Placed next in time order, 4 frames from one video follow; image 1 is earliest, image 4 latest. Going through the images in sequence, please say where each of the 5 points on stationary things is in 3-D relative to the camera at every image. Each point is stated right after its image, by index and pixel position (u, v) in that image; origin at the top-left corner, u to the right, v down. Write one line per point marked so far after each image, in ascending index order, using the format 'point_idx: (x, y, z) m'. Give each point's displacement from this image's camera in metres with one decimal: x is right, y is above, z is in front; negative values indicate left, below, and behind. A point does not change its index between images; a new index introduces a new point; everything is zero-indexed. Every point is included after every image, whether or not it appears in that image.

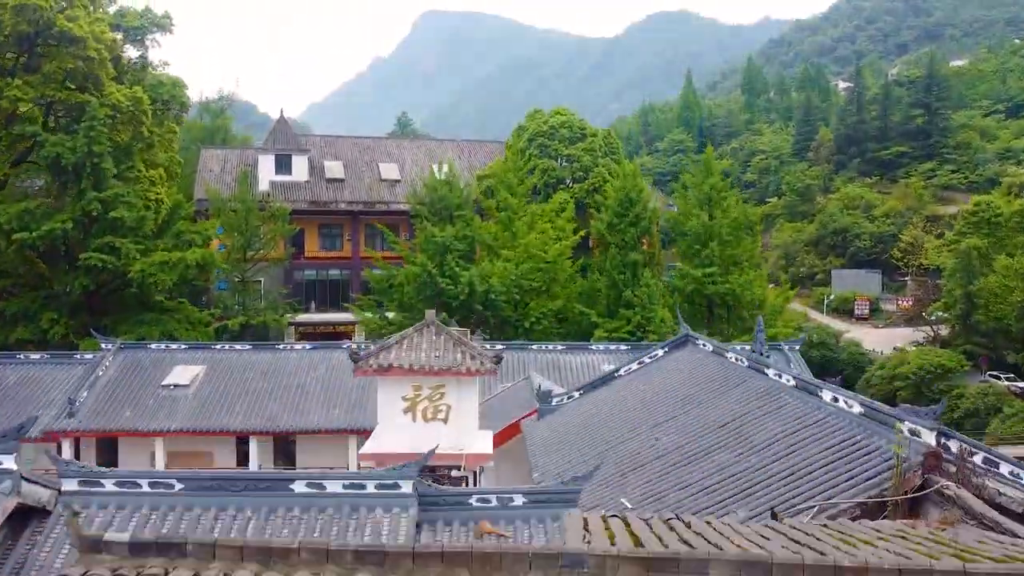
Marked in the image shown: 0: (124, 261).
0: (-6.6, +0.4, +14.0) m
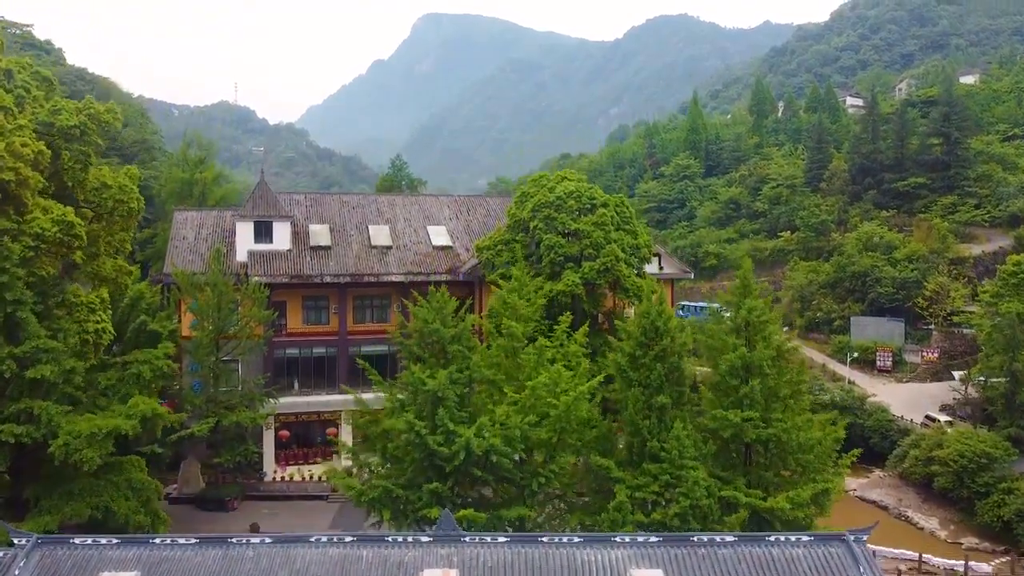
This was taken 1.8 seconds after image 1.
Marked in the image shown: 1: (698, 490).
0: (-6.6, -2.0, +11.6) m
1: (+2.8, -3.1, +12.4) m
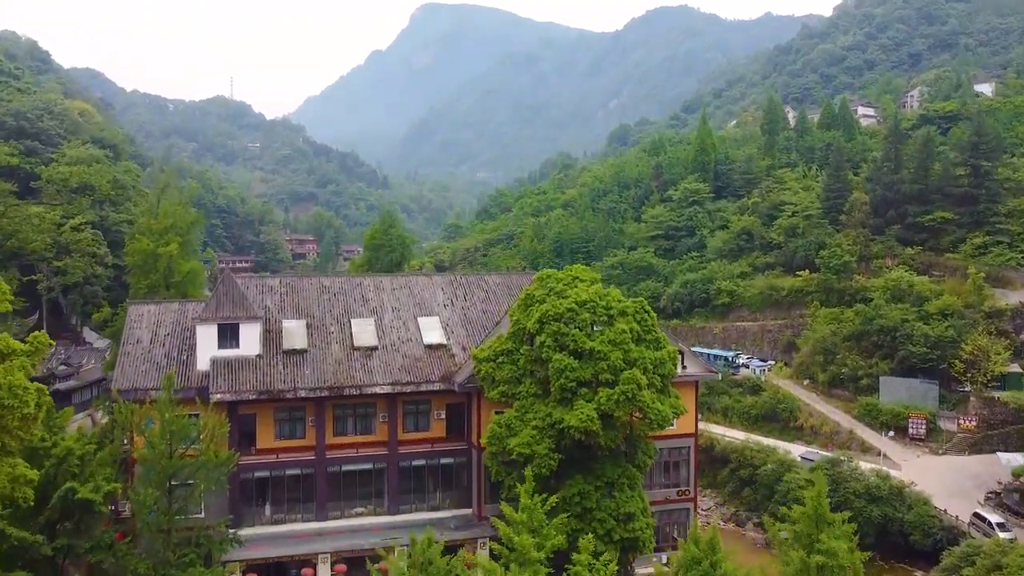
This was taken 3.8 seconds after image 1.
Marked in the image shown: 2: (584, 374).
0: (-6.5, -5.0, +8.5) m
1: (+2.9, -6.1, +9.3) m
2: (+1.6, -1.9, +18.6) m
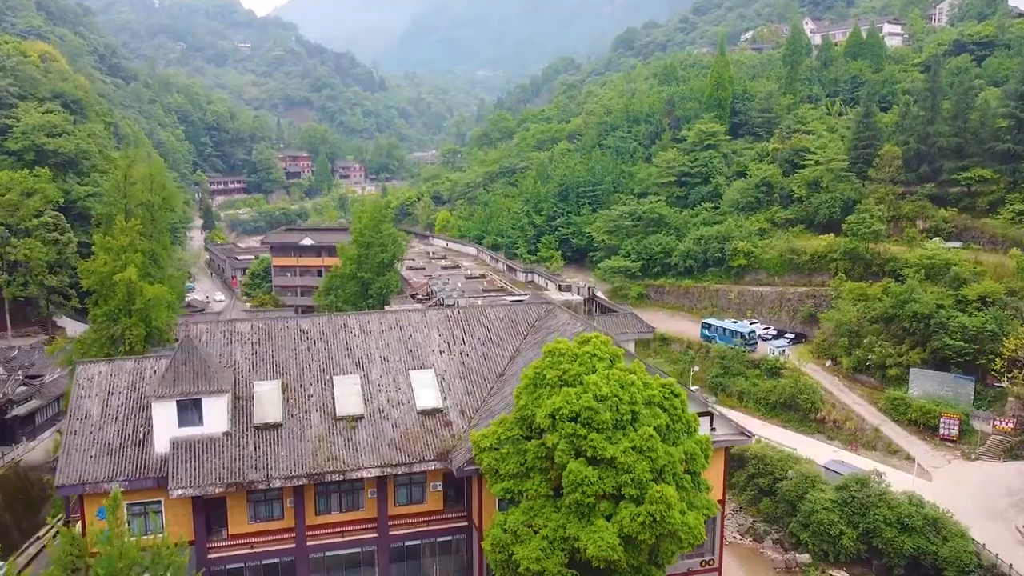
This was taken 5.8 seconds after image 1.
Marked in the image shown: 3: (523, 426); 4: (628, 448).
0: (-6.3, -8.1, +6.2) m
1: (+3.0, -9.1, +7.1) m
2: (+1.7, -3.8, +15.8) m
3: (+0.2, -2.9, +17.3) m
4: (+2.3, -3.1, +15.9) m
